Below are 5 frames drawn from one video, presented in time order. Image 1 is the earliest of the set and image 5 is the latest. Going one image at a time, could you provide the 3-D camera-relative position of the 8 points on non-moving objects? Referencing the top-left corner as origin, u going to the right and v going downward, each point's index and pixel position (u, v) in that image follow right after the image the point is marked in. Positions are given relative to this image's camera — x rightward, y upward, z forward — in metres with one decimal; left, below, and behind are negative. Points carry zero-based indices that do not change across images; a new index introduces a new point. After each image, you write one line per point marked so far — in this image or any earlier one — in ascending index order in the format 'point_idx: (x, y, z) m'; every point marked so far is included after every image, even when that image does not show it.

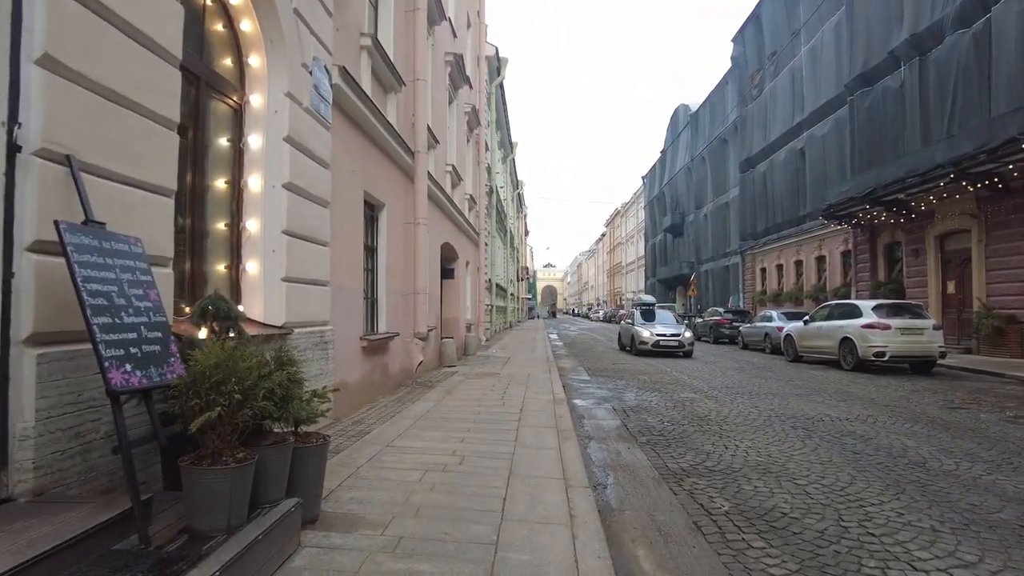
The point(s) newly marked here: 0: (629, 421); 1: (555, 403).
0: (+1.4, -1.6, +7.9) m
1: (+0.6, -1.5, +8.7) m
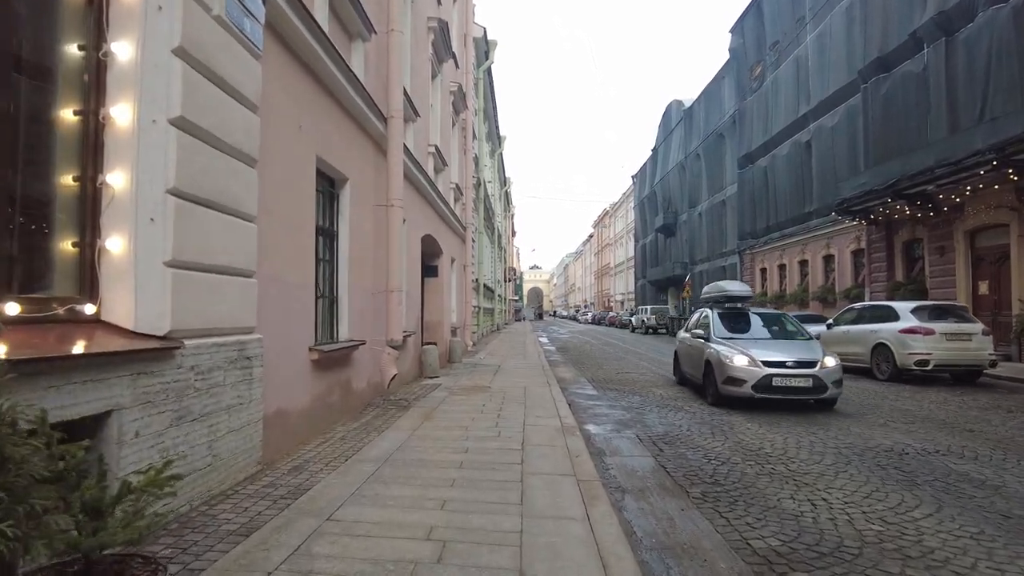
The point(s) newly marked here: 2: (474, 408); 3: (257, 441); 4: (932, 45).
0: (+1.4, -1.5, +6.0) m
1: (+0.5, -1.5, +6.8) m
2: (-0.5, -1.5, +8.4) m
3: (-1.8, -1.1, +4.8) m
4: (+12.0, +6.9, +18.9) m
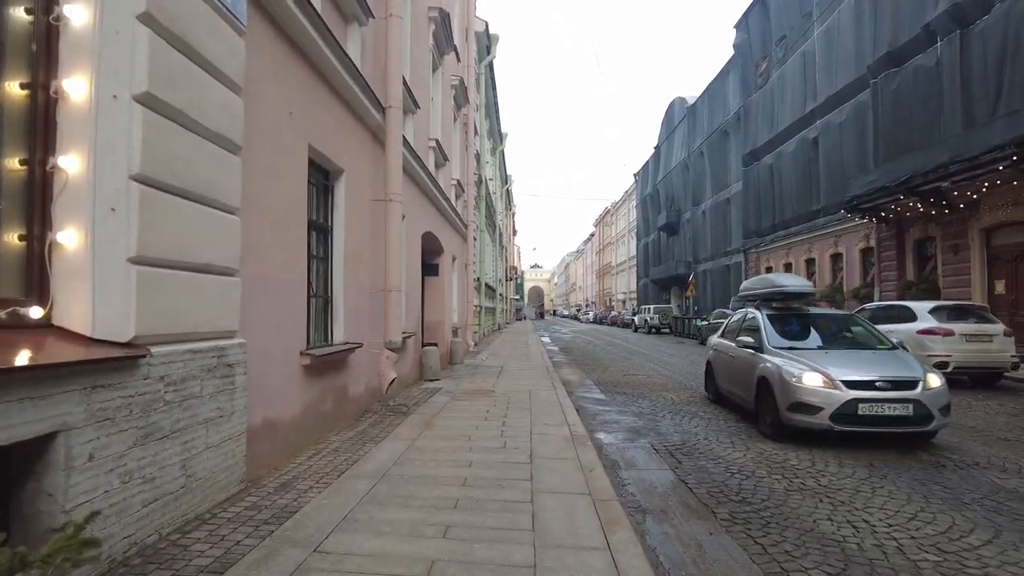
0: (+1.4, -1.5, +5.5) m
1: (+0.6, -1.5, +6.3) m
2: (-0.4, -1.5, +7.9) m
3: (-1.8, -1.1, +4.3) m
4: (+12.0, +6.9, +18.4) m
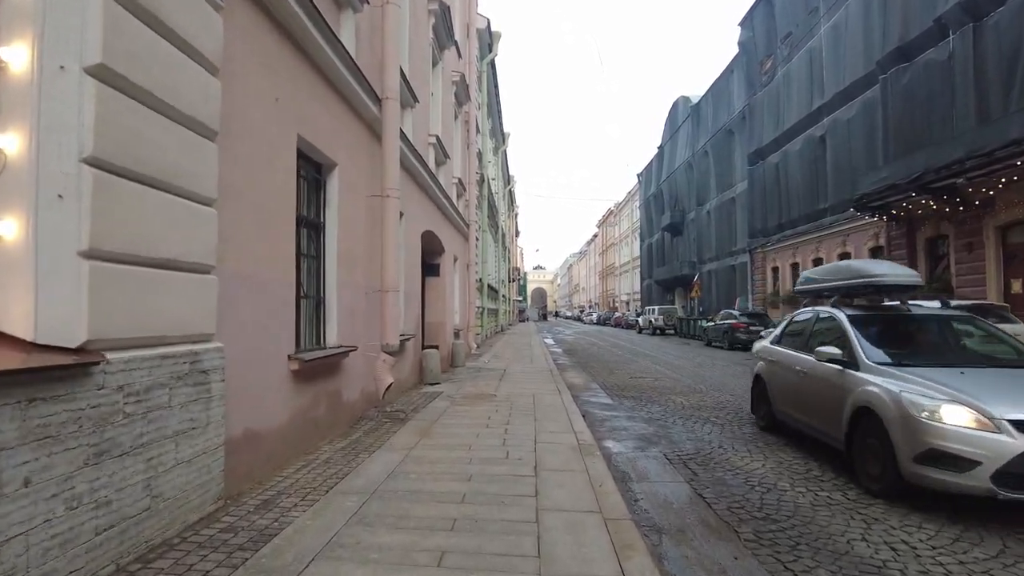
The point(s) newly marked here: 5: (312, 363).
0: (+1.5, -1.5, +5.1) m
1: (+0.6, -1.5, +5.9) m
2: (-0.4, -1.5, +7.5) m
3: (-1.8, -1.1, +4.0) m
4: (+12.1, +7.0, +18.0) m
5: (-1.7, -0.7, +5.9) m
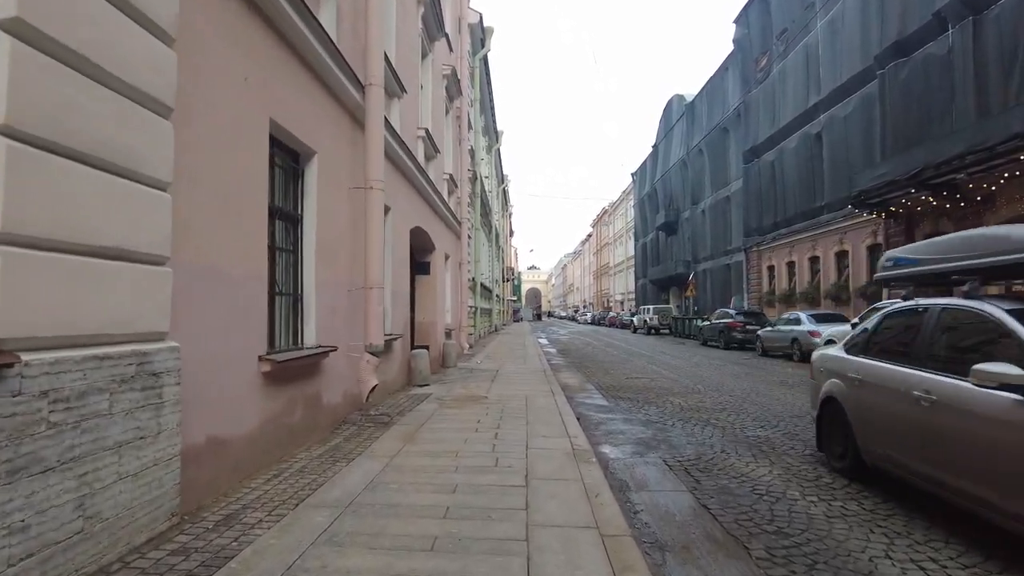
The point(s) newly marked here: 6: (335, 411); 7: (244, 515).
0: (+1.4, -1.5, +4.7) m
1: (+0.5, -1.4, +5.5) m
2: (-0.5, -1.5, +7.1) m
3: (-1.8, -1.1, +3.6) m
4: (+11.9, +7.0, +17.7) m
5: (-1.8, -0.6, +5.5) m
6: (-1.8, -1.3, +6.8) m
7: (-1.6, -1.3, +3.9) m
